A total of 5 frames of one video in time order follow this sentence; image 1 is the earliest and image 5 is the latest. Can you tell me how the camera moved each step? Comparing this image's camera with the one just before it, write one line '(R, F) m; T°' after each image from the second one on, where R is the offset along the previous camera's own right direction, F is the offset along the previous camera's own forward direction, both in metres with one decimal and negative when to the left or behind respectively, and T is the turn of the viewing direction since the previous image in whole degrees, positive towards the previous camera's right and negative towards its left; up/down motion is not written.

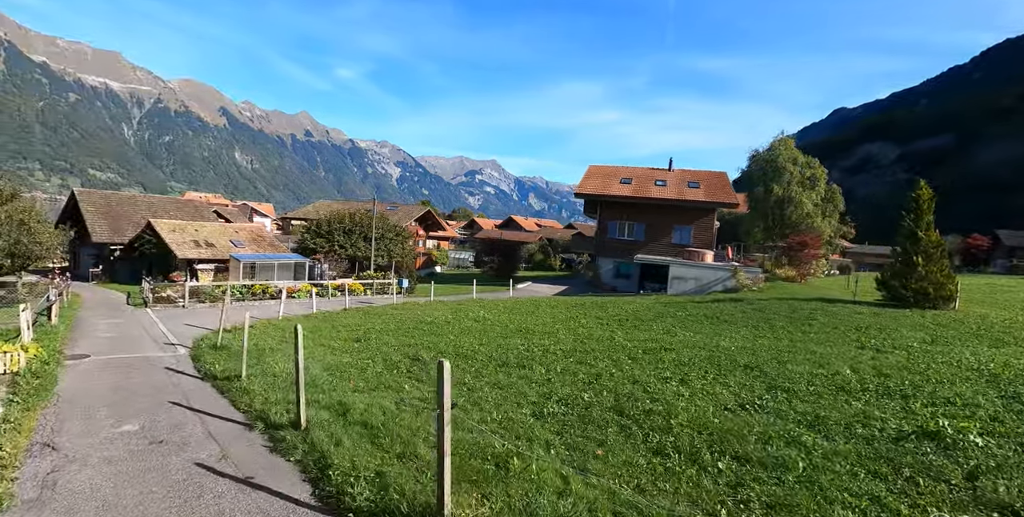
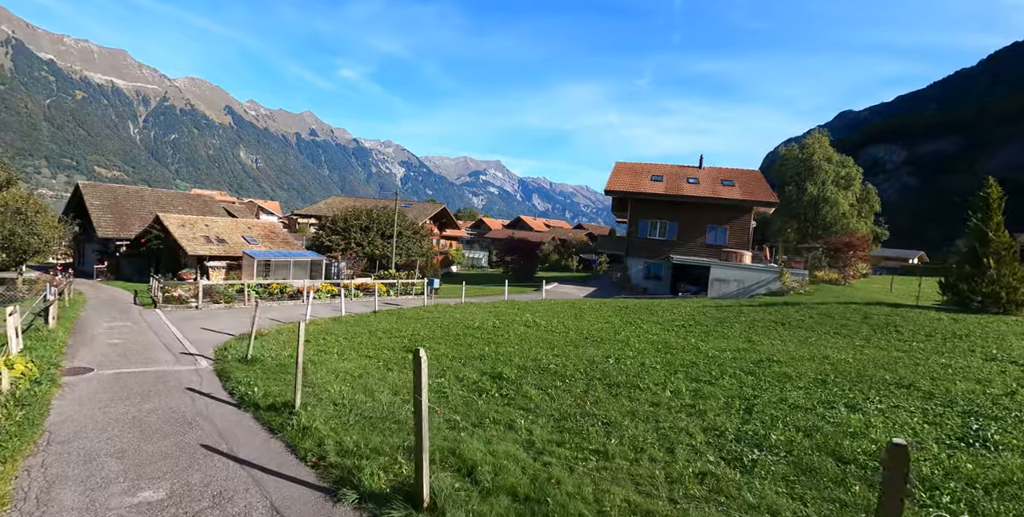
(-1.9, +2.4) m; 0°
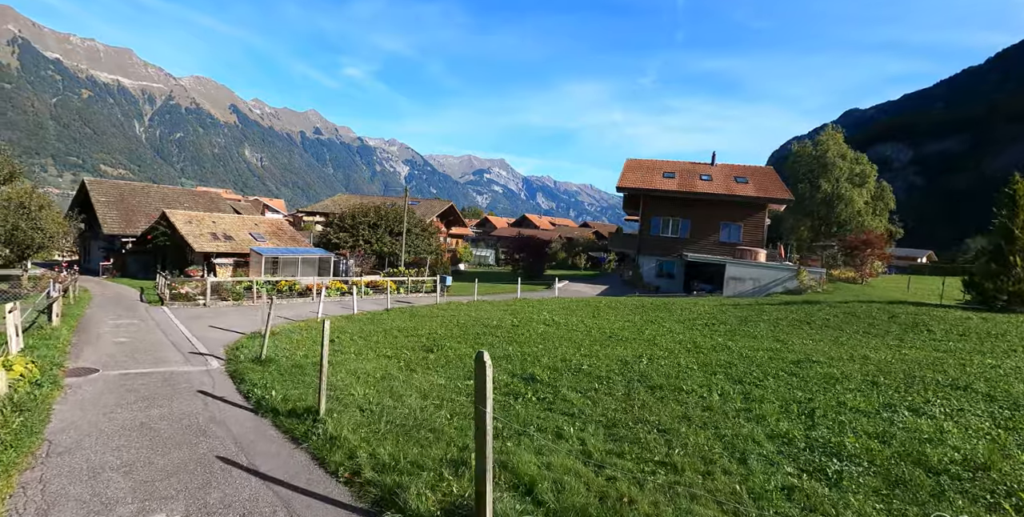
(-0.5, +0.7) m; 0°
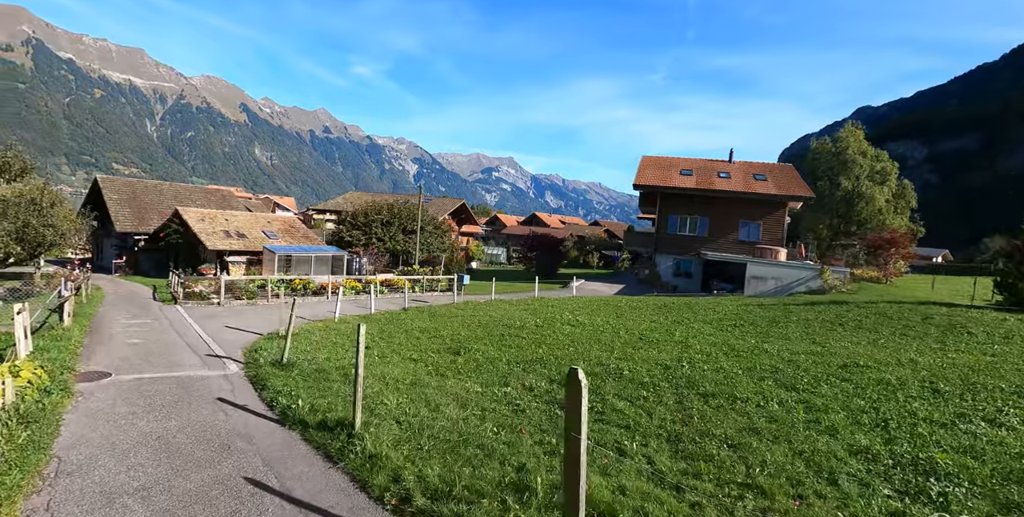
(-0.5, +0.6) m; -1°
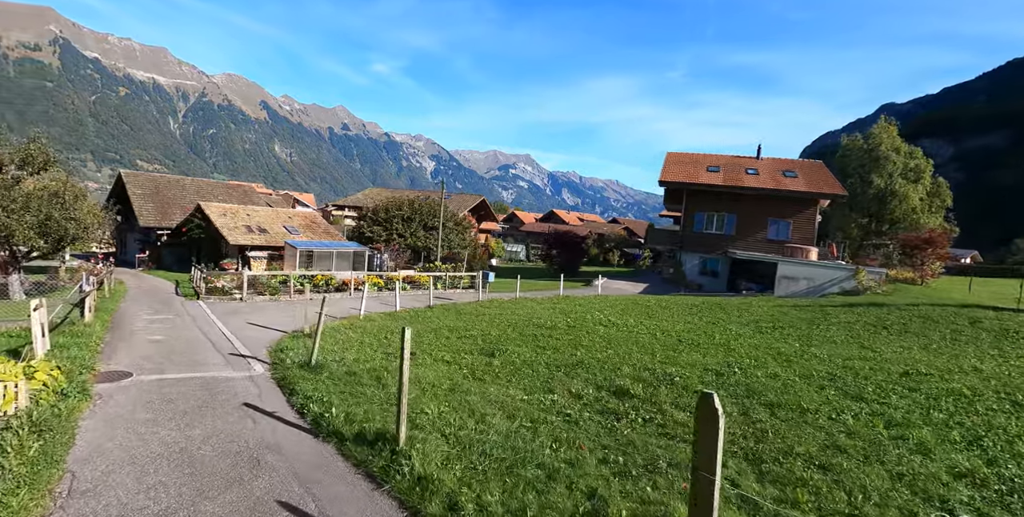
(-0.5, +0.7) m; -2°
